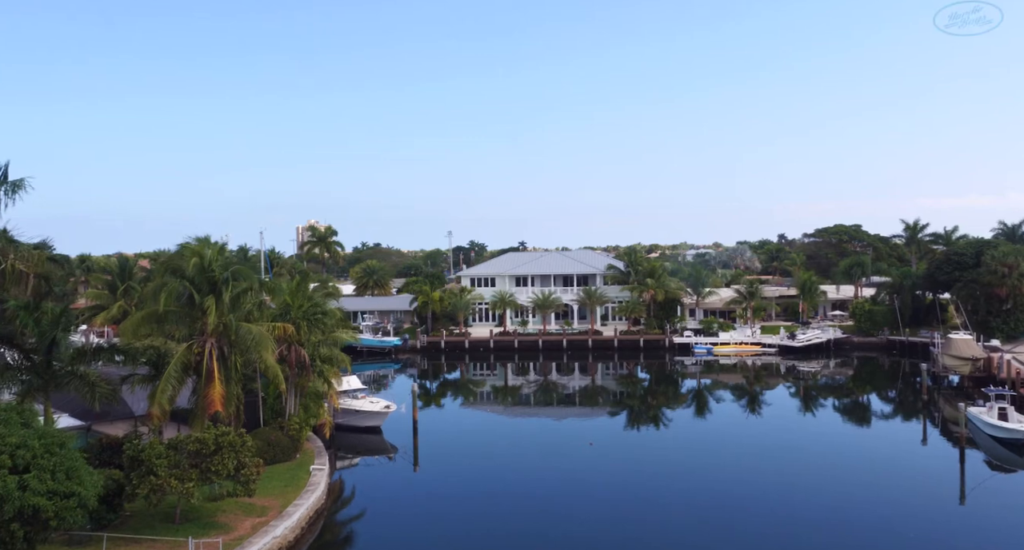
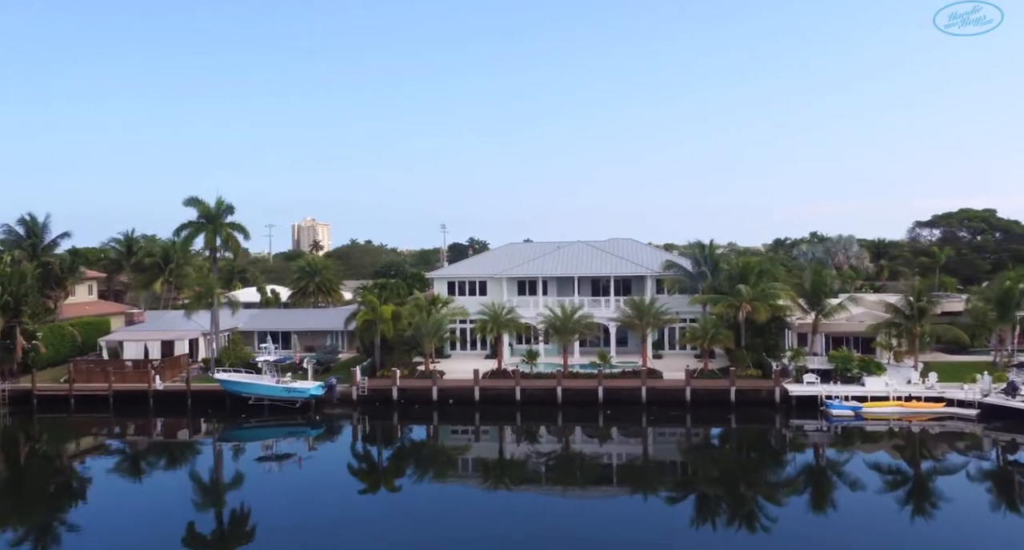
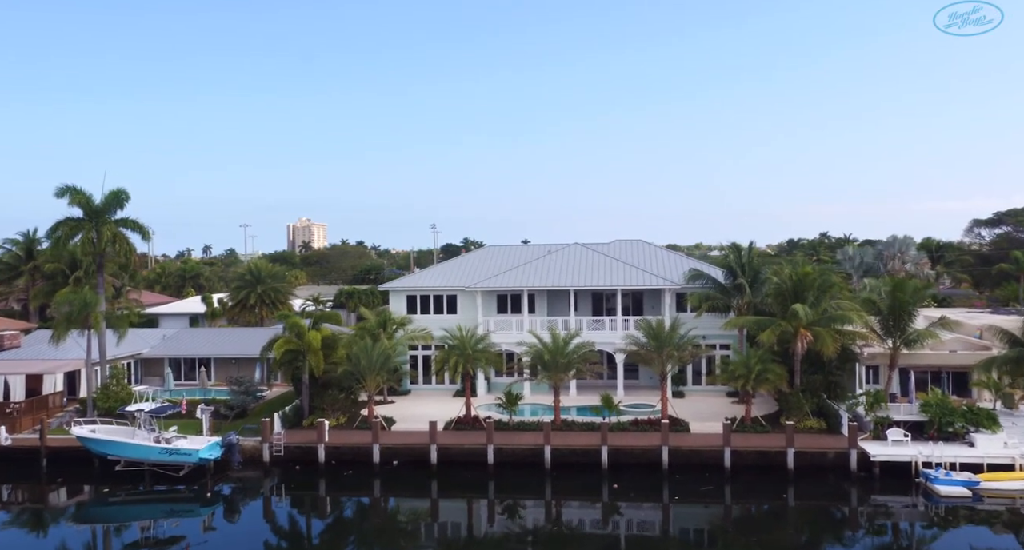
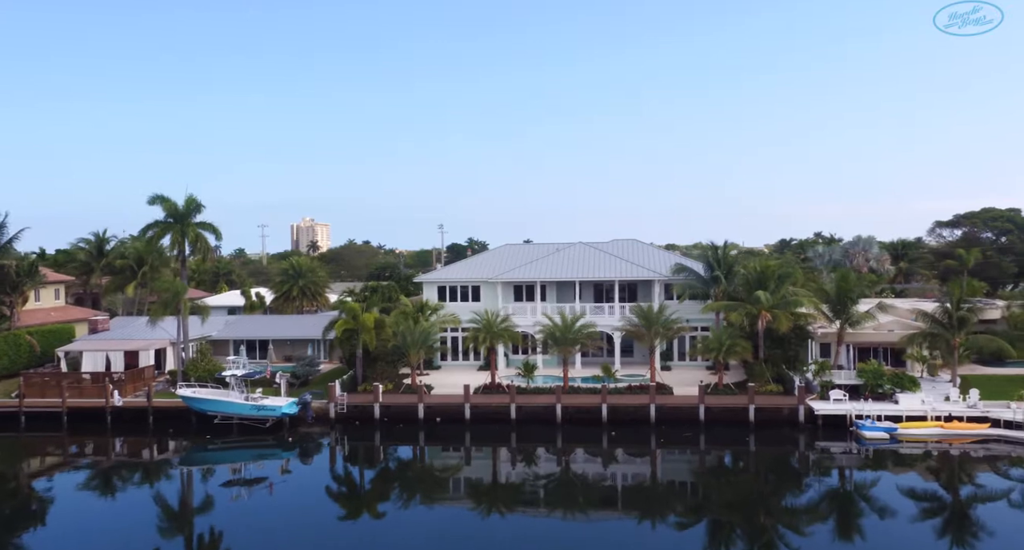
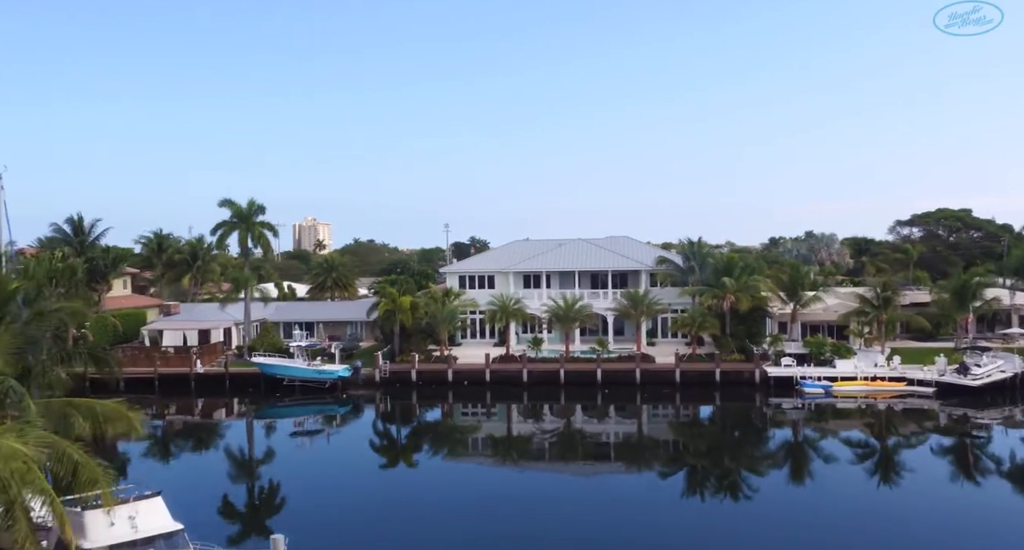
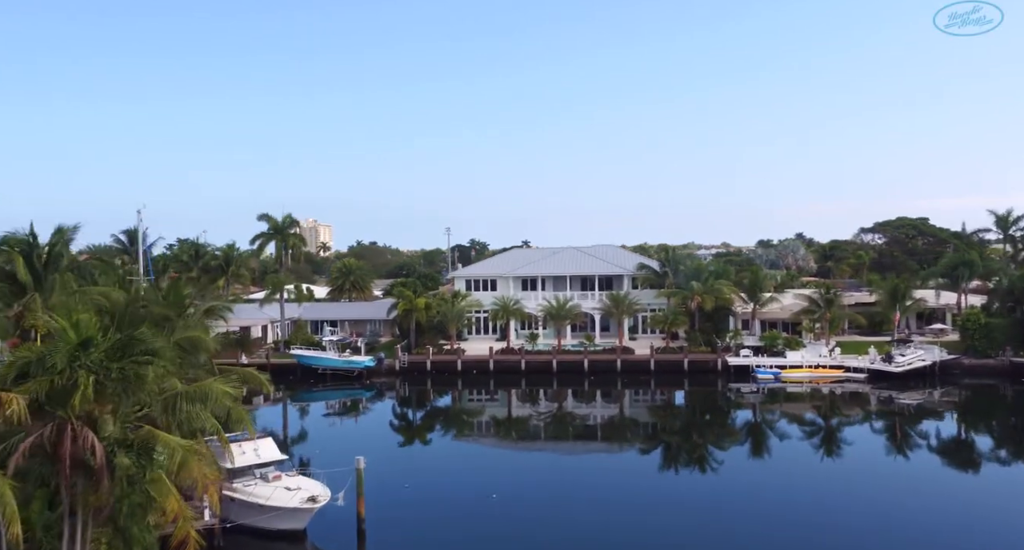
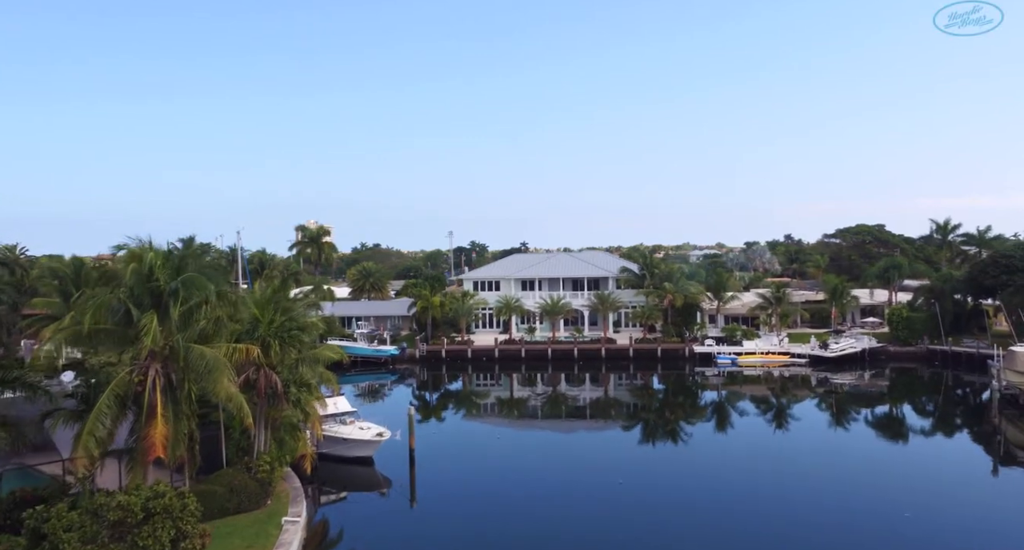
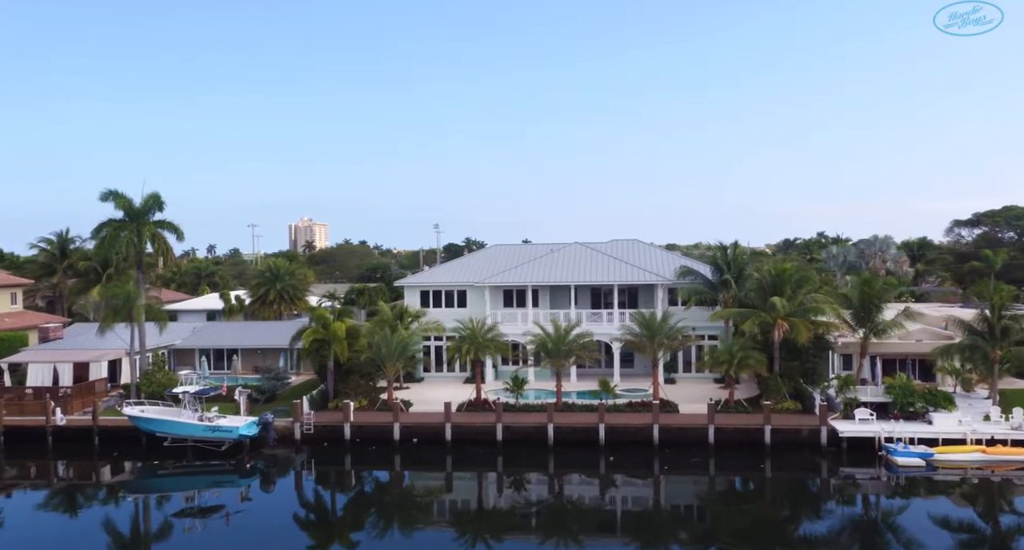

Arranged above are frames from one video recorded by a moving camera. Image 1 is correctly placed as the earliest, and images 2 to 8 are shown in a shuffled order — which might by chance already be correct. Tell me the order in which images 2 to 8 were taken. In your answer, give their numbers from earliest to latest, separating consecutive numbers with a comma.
7, 6, 5, 2, 4, 8, 3
